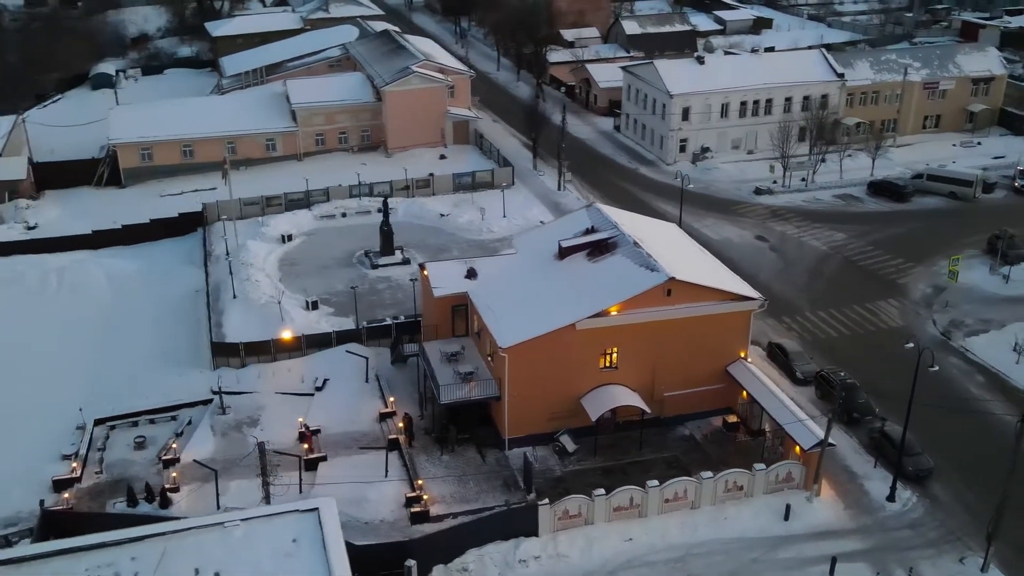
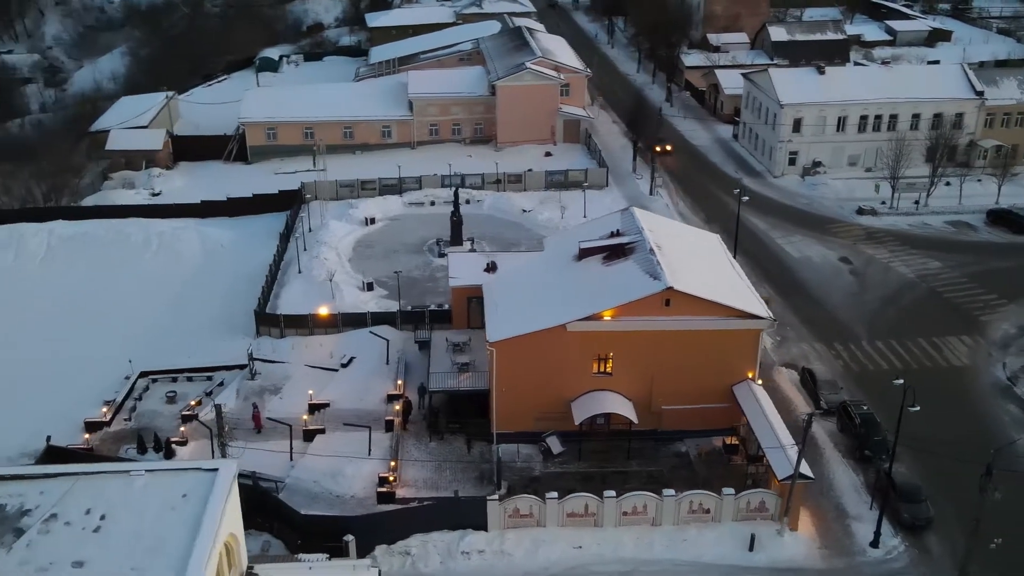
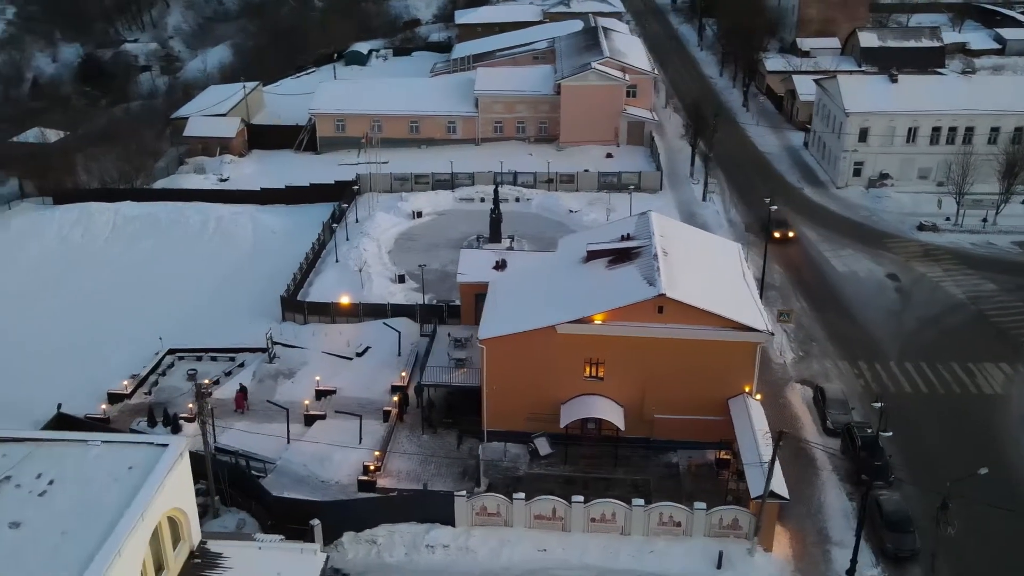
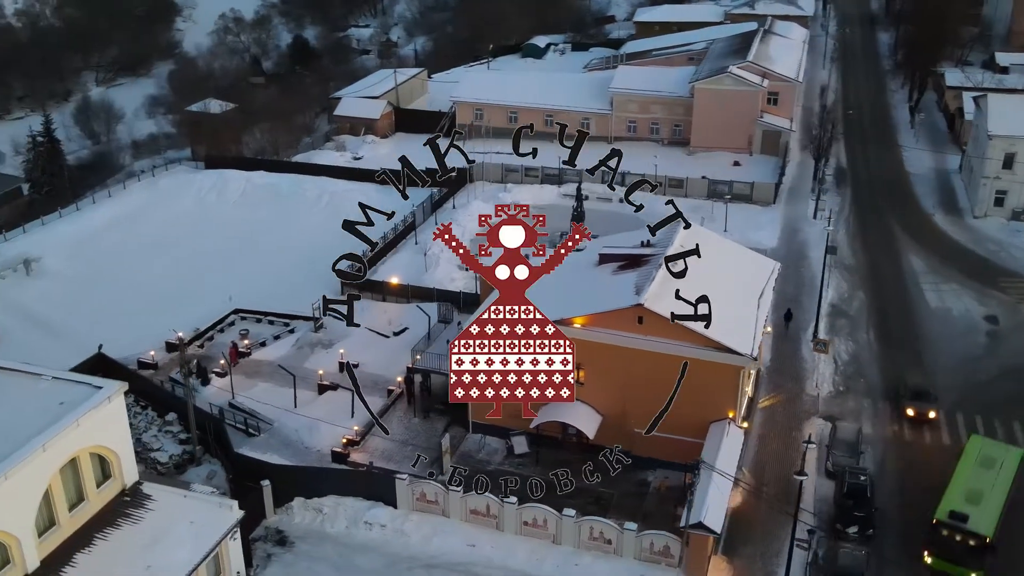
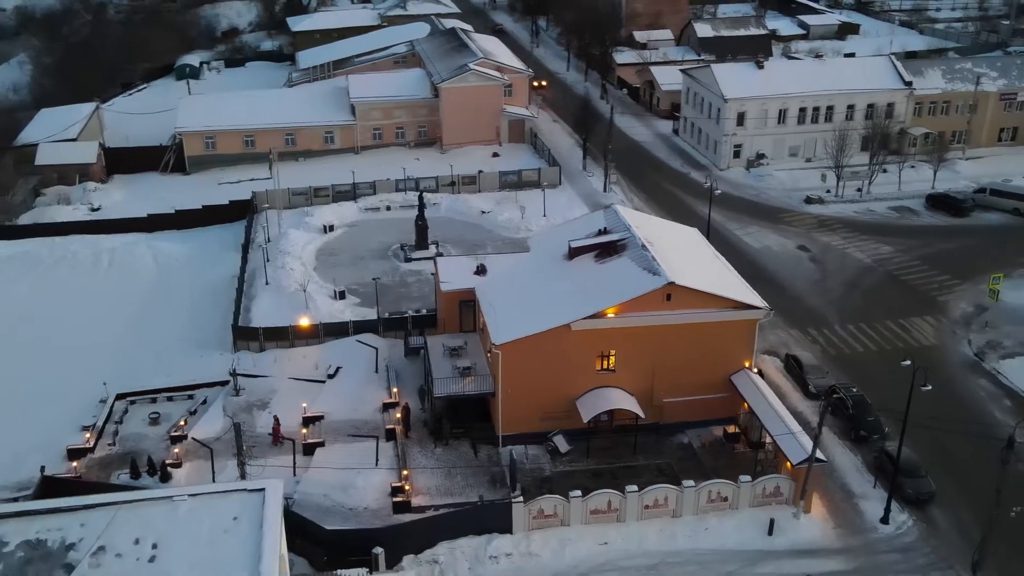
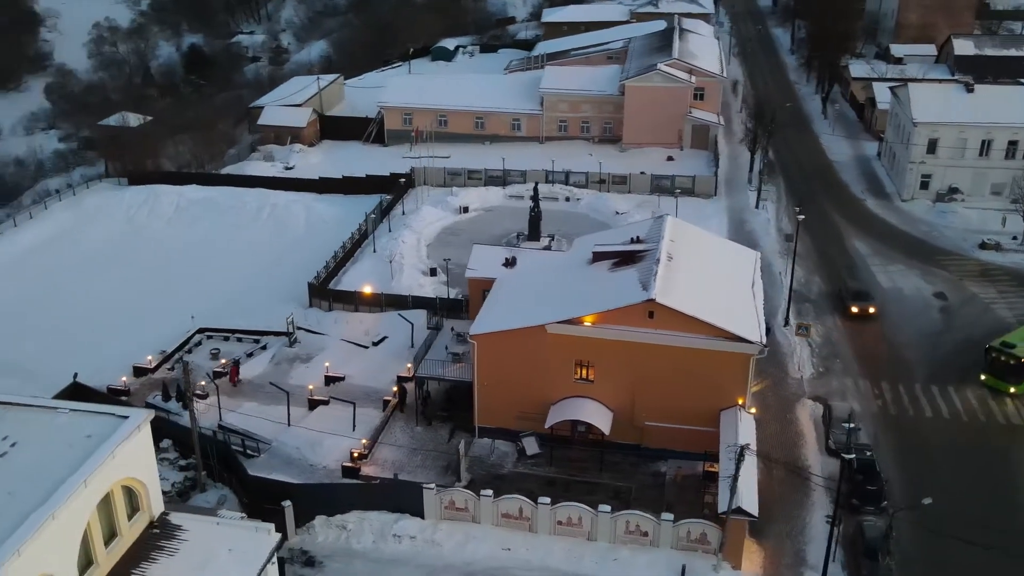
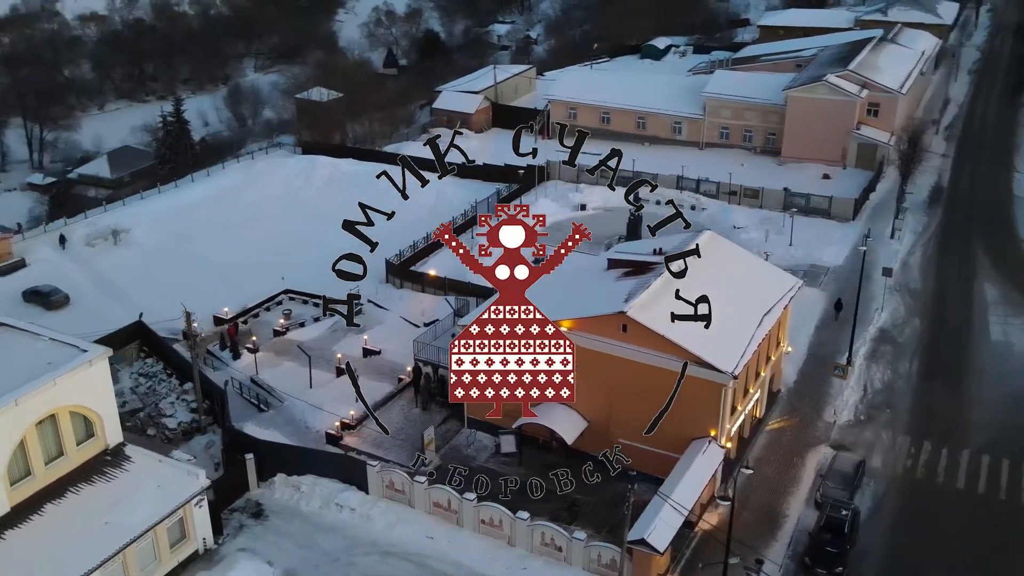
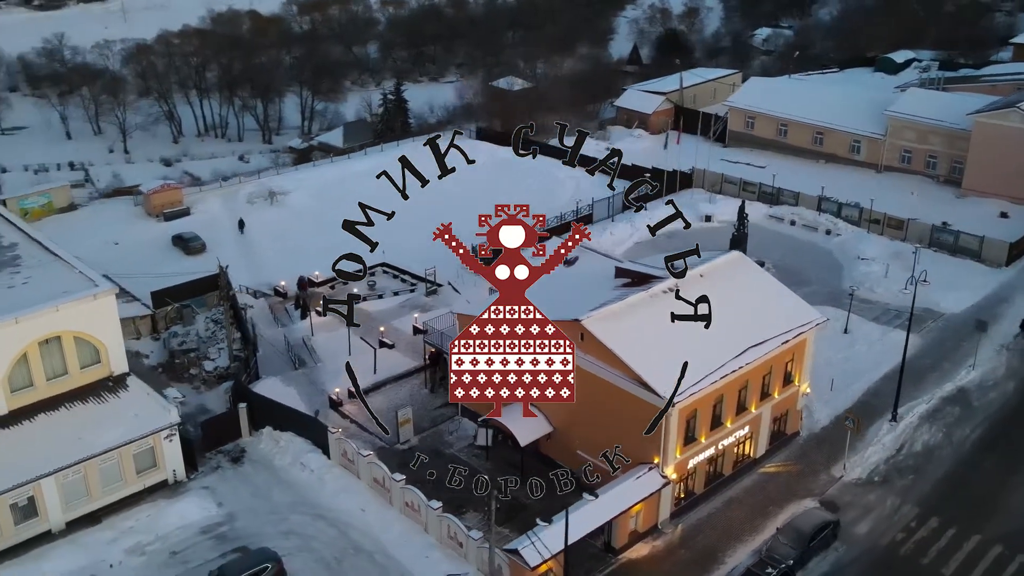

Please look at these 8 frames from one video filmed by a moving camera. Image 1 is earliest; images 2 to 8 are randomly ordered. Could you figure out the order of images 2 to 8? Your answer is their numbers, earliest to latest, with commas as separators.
5, 2, 3, 6, 4, 7, 8
